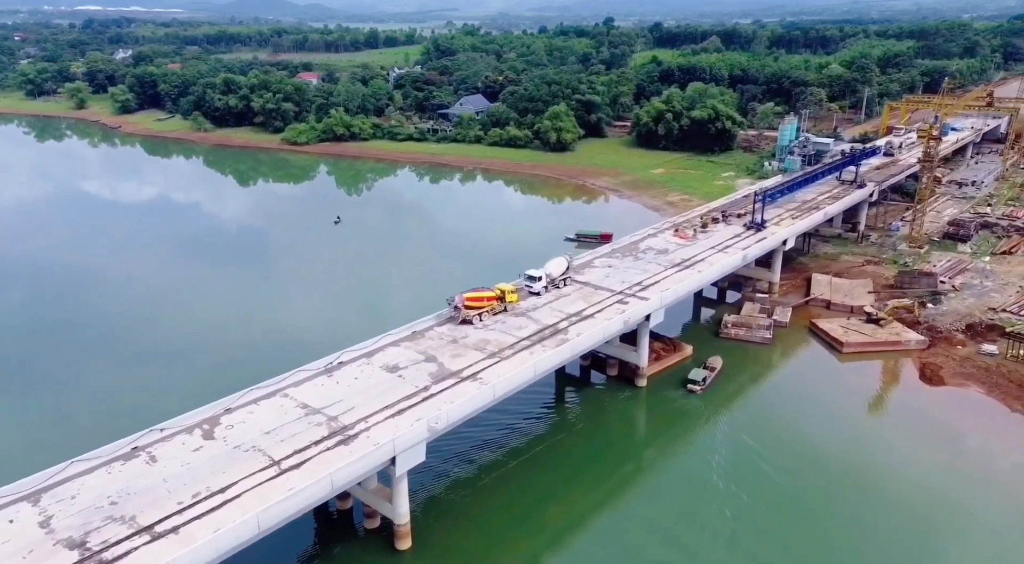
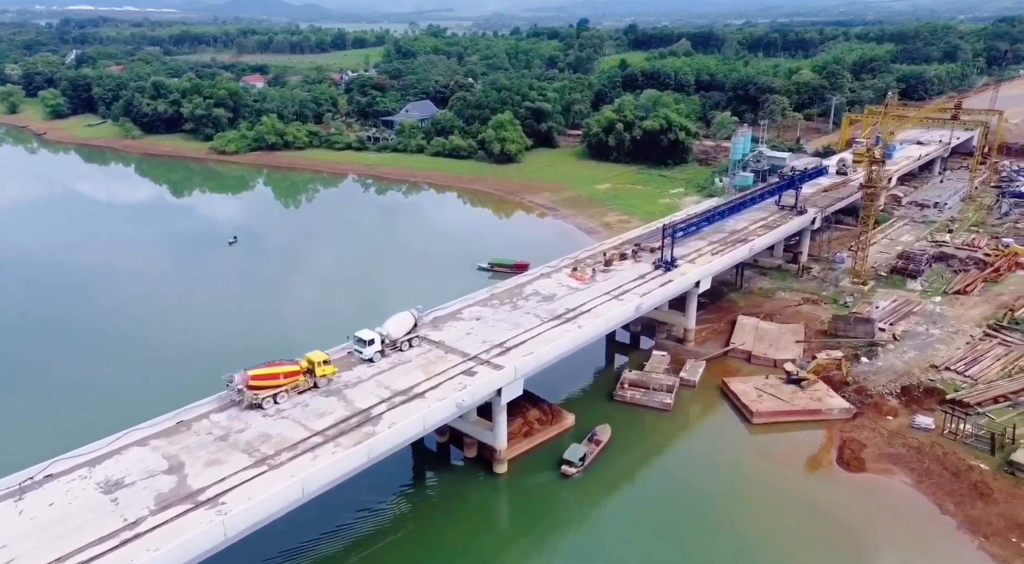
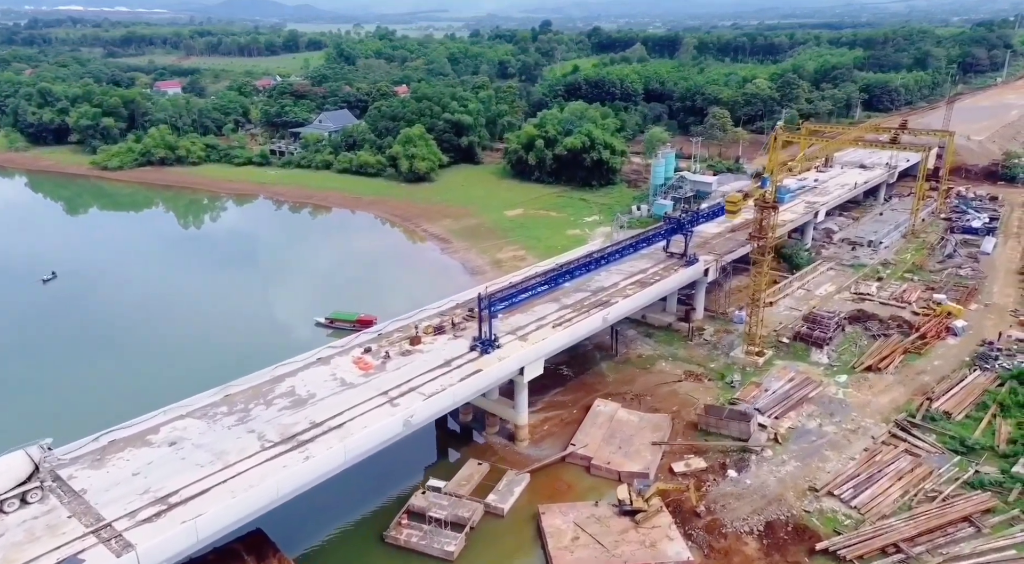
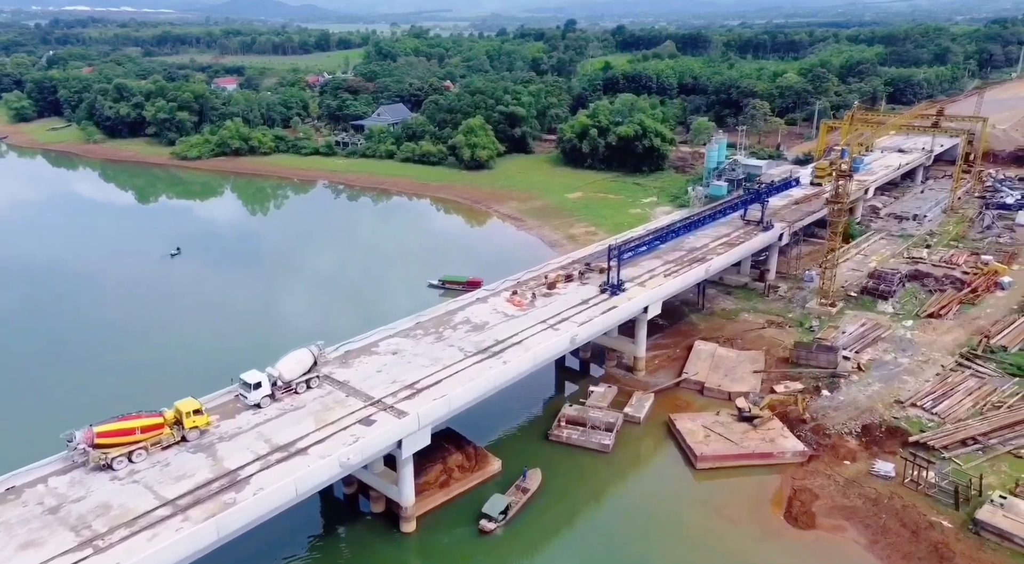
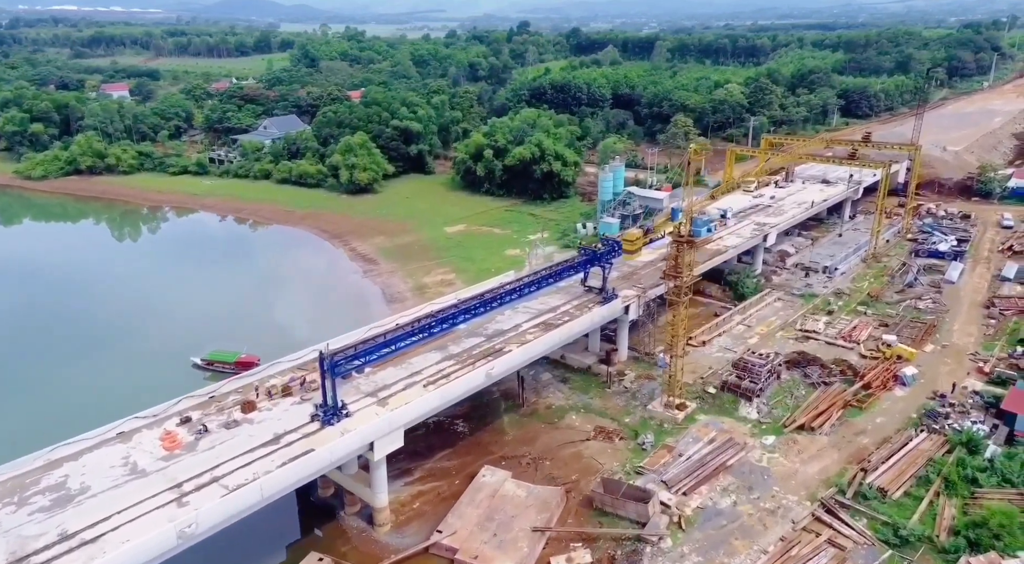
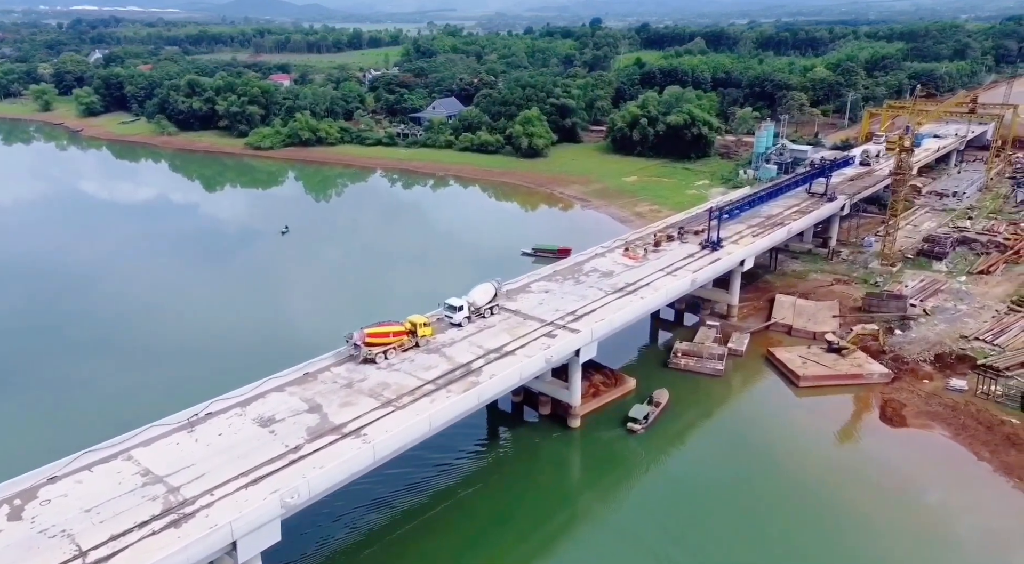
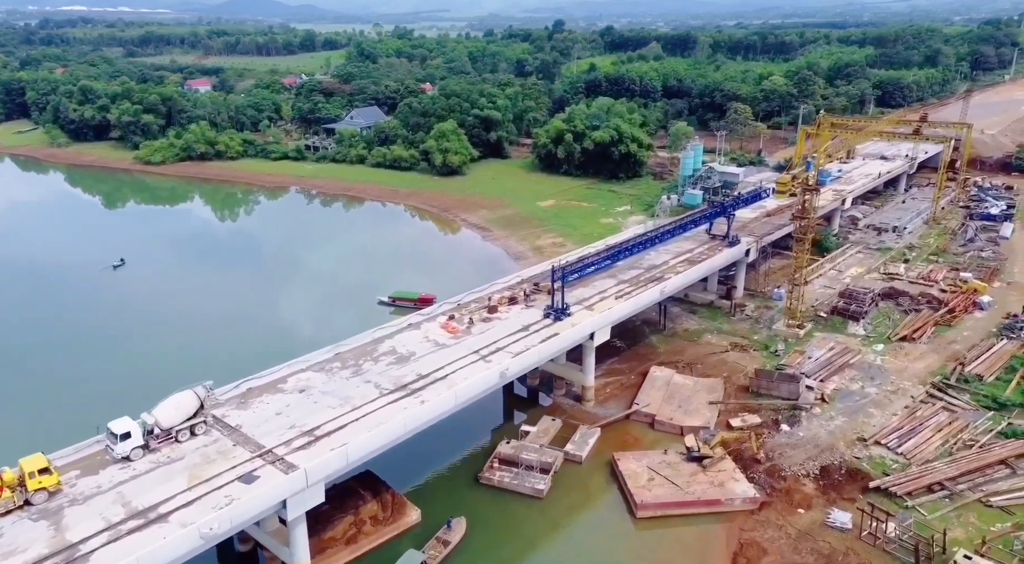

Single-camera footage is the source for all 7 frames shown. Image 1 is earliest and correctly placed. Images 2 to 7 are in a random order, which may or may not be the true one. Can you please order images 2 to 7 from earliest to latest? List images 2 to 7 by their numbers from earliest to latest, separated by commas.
6, 2, 4, 7, 3, 5
